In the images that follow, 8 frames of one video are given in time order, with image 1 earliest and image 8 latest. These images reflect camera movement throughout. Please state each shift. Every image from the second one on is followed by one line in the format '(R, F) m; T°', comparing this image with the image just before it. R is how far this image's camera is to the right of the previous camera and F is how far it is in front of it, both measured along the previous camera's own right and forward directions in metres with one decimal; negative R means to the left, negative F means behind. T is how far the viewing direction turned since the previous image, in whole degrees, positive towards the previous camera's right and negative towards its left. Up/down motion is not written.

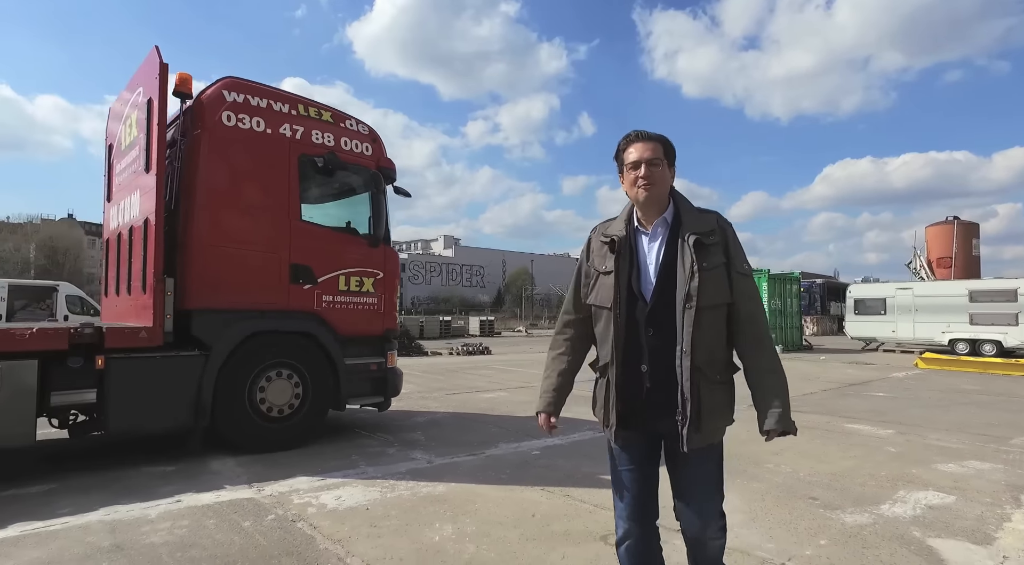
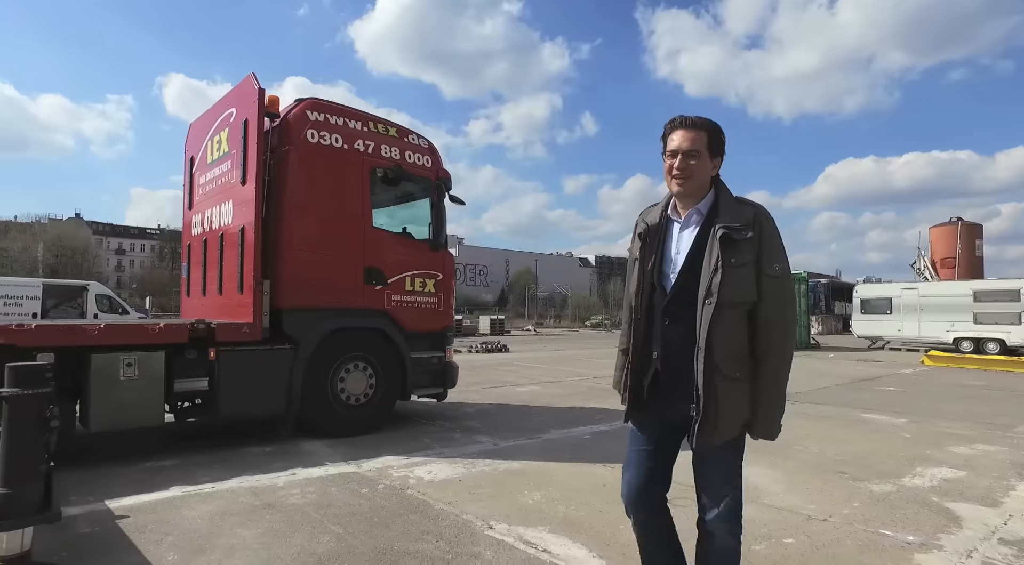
(-0.6, -0.7) m; 0°
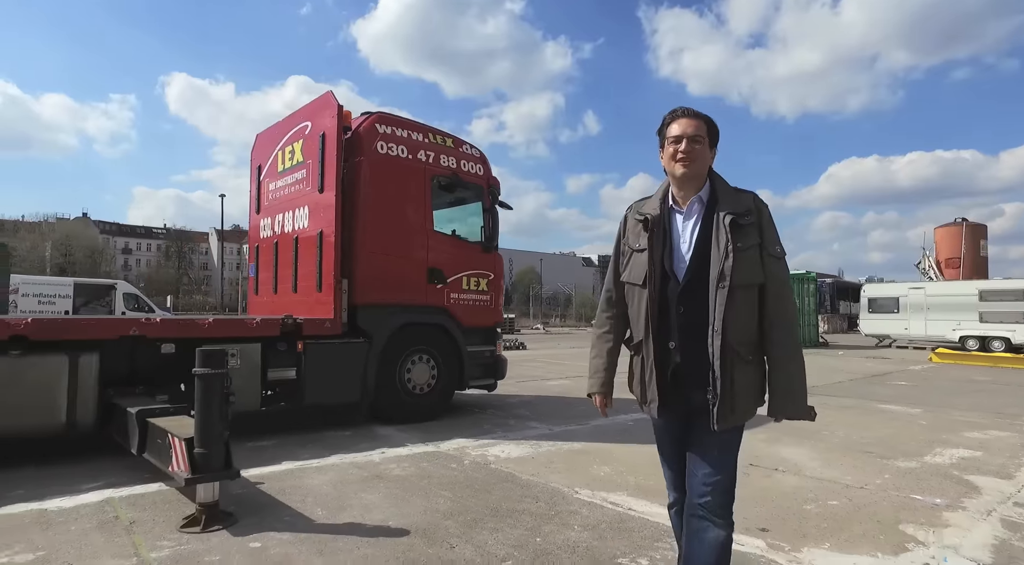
(-0.6, -0.6) m; 0°
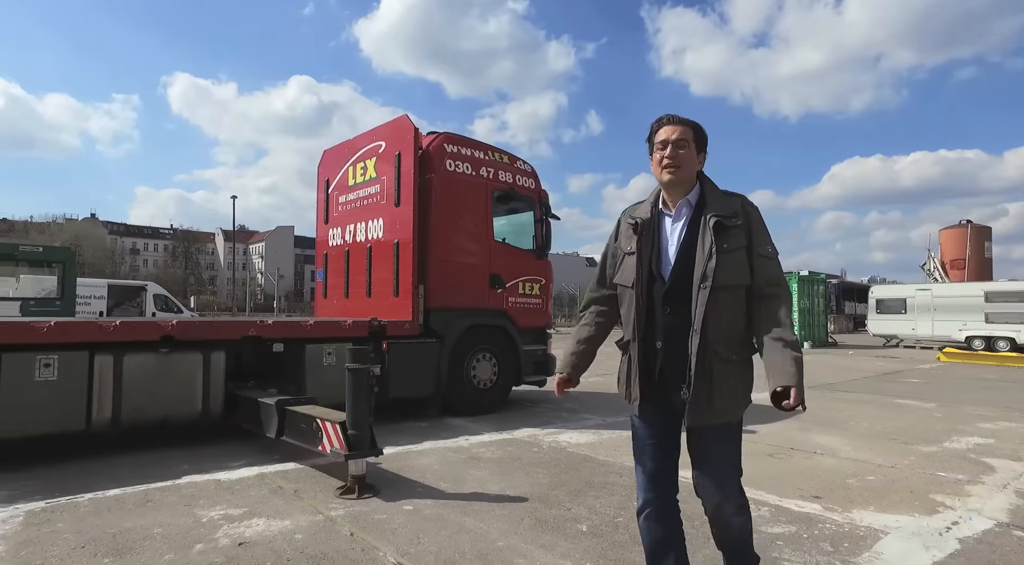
(-0.7, -0.8) m; 0°
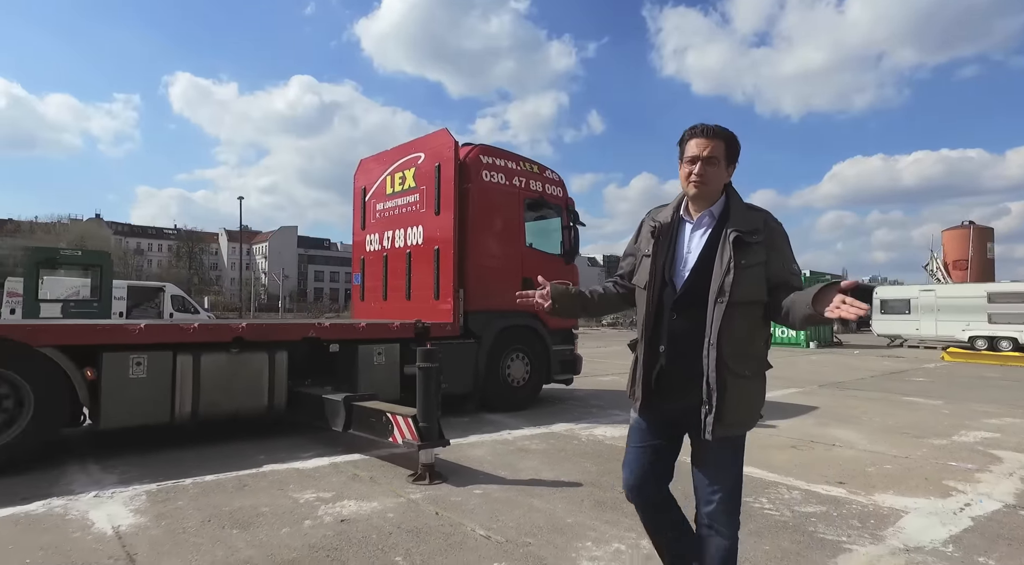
(-0.4, -0.5) m; 0°
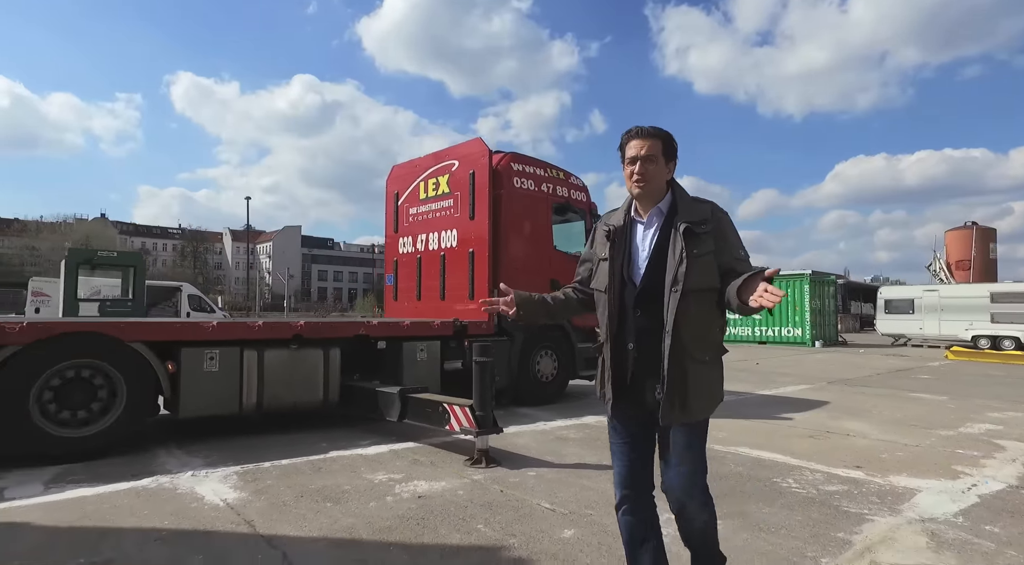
(-0.4, -0.5) m; 0°
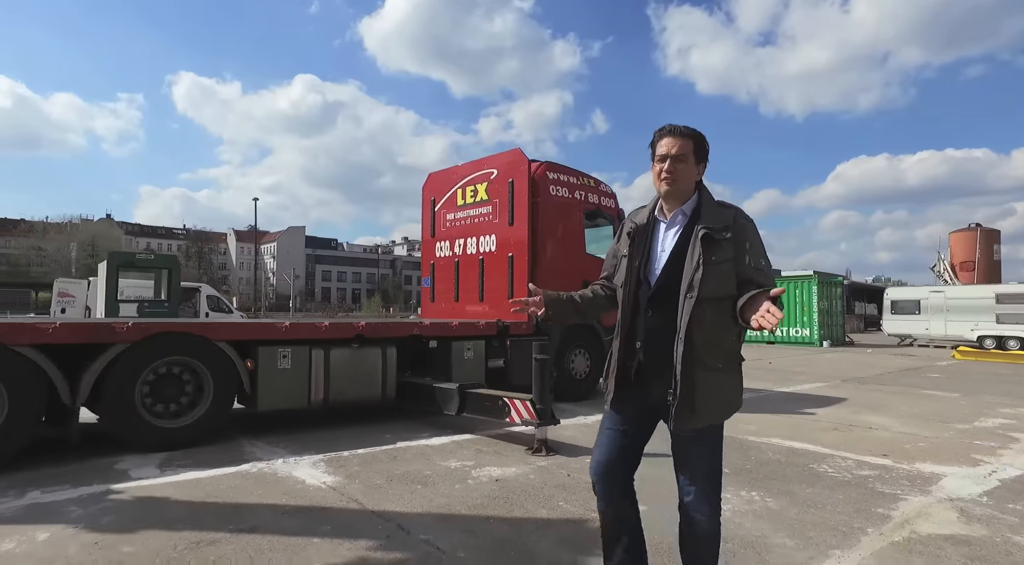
(-0.5, -0.5) m; 0°
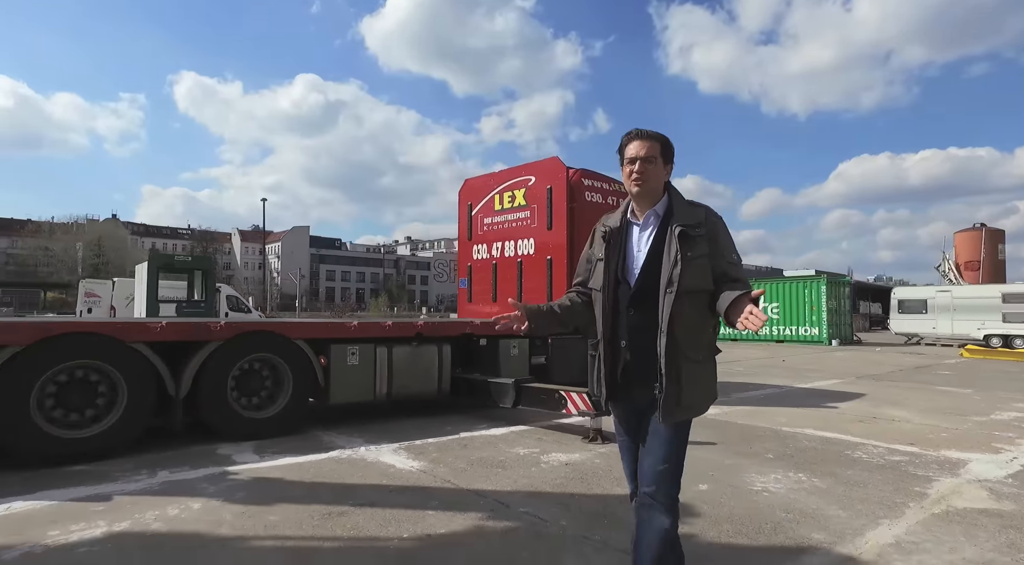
(-0.6, -0.5) m; 0°
